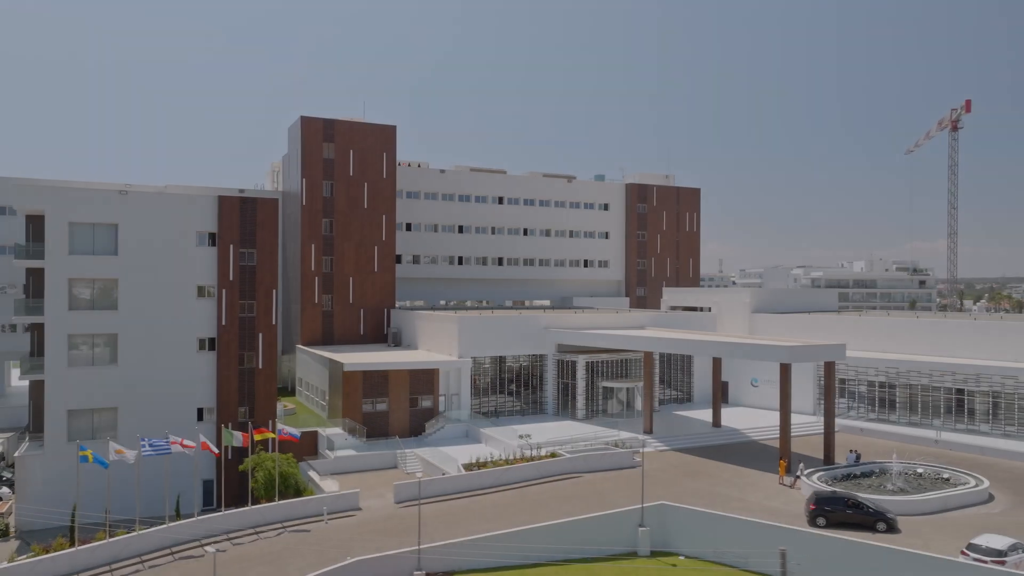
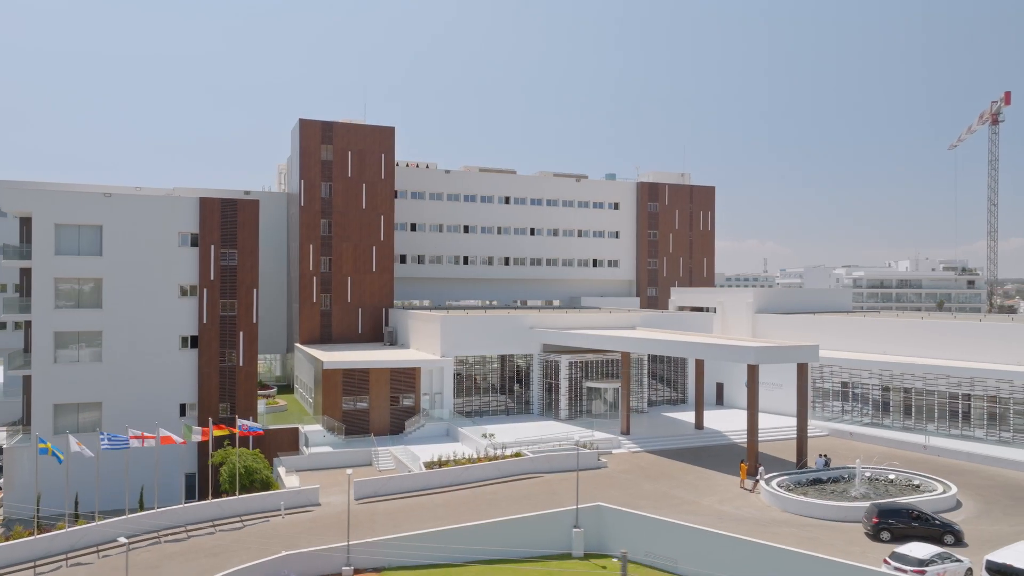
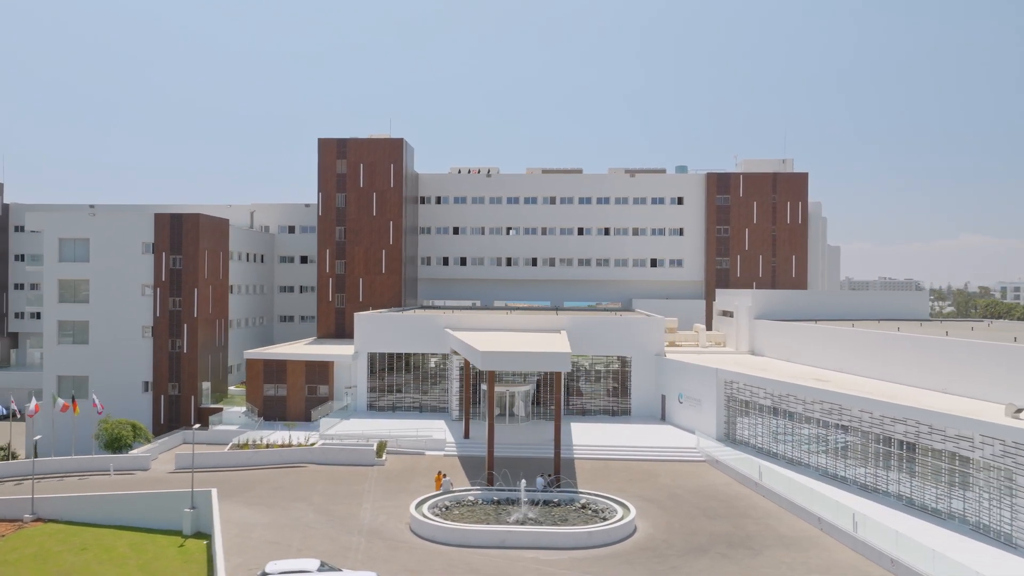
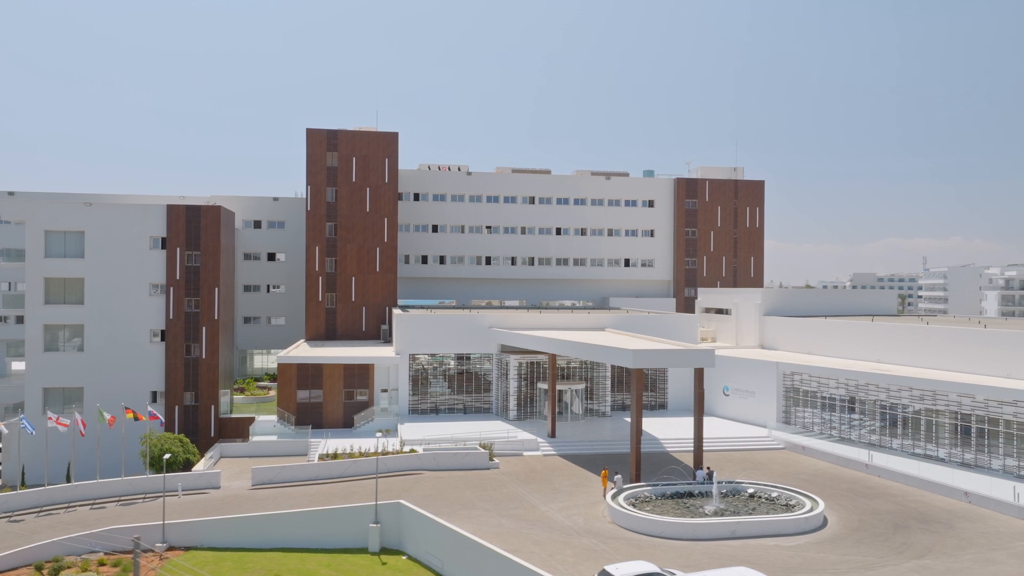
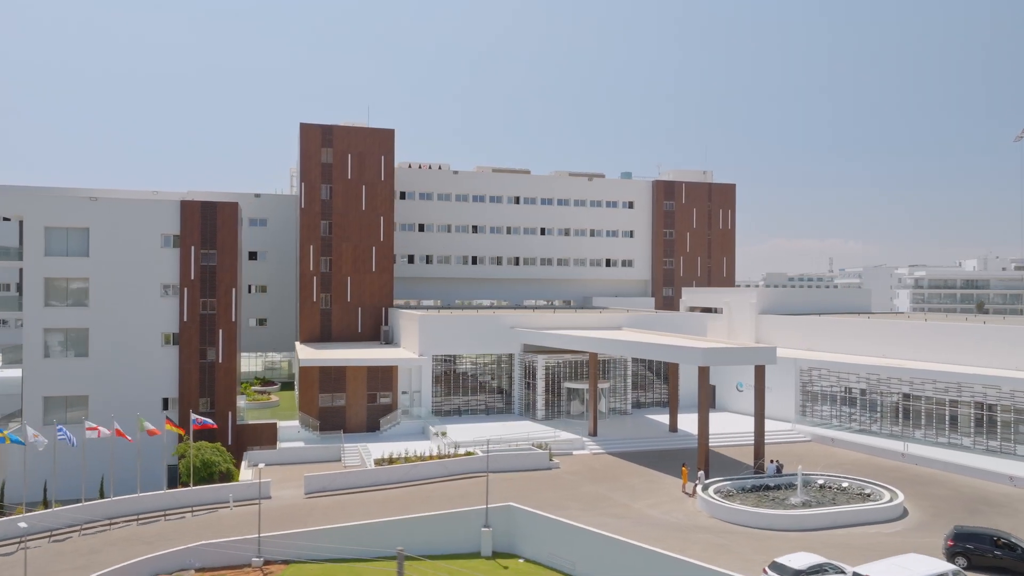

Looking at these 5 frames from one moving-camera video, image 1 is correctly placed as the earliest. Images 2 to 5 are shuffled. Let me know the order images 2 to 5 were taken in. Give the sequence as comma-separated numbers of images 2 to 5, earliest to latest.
2, 5, 4, 3
